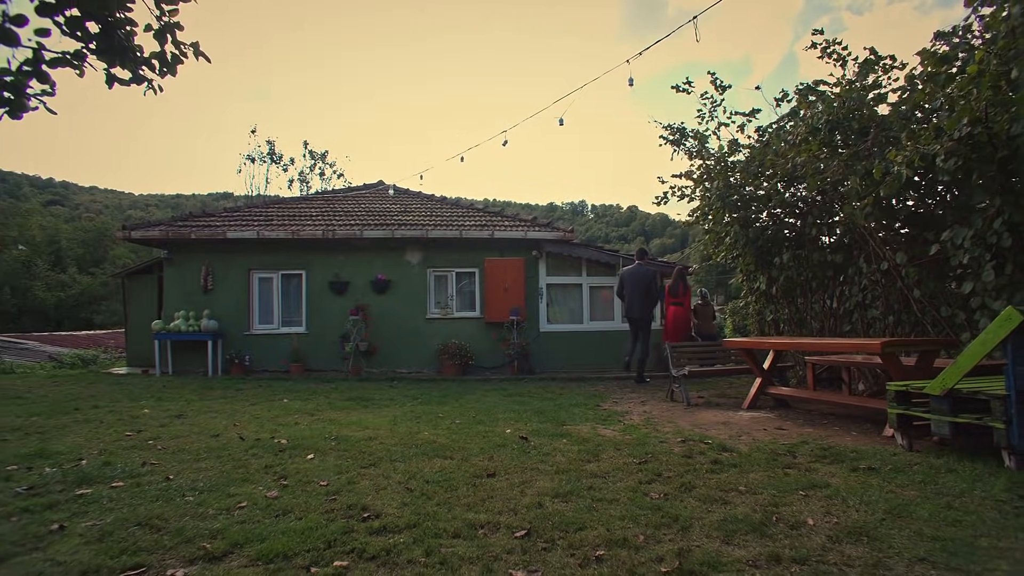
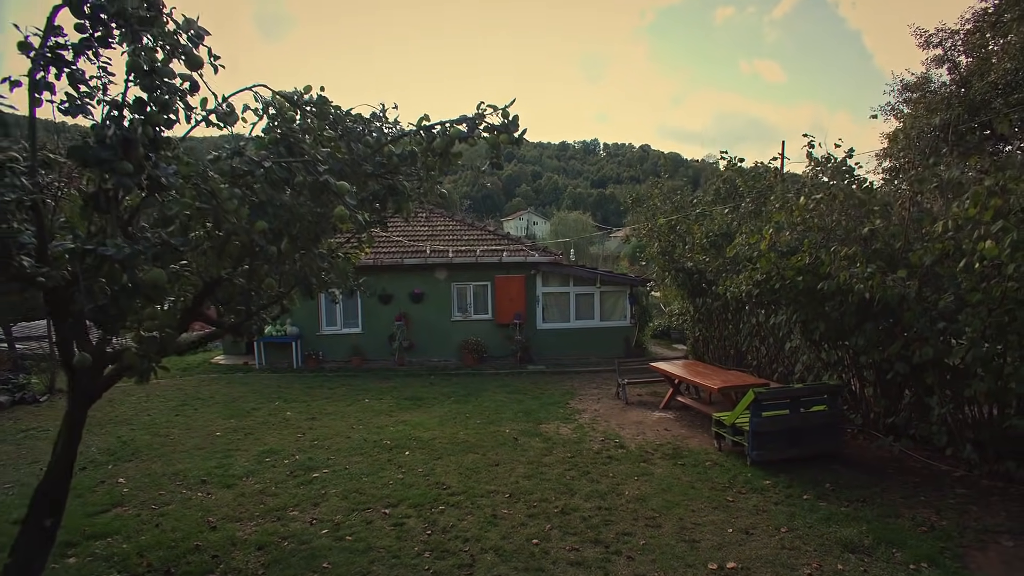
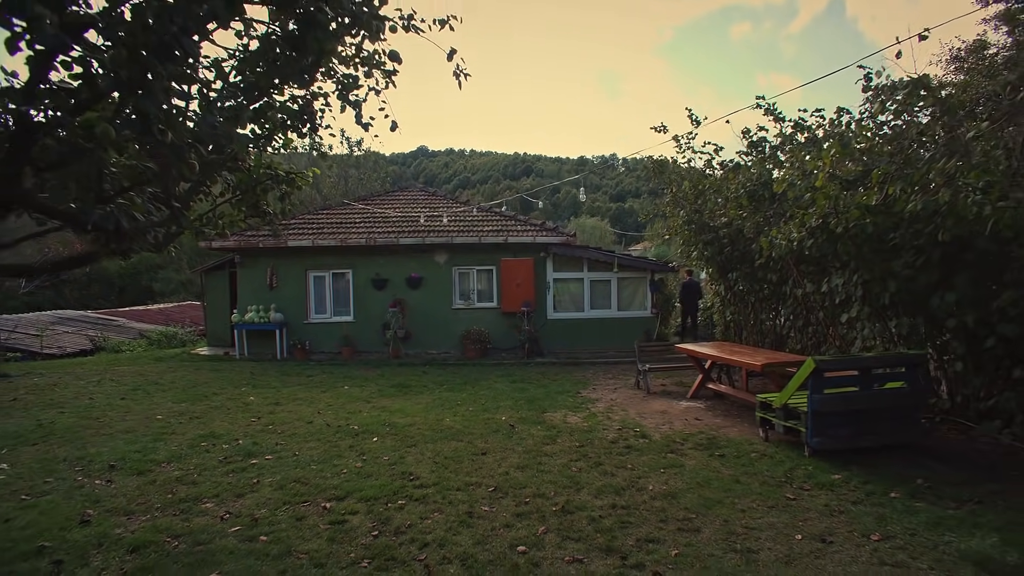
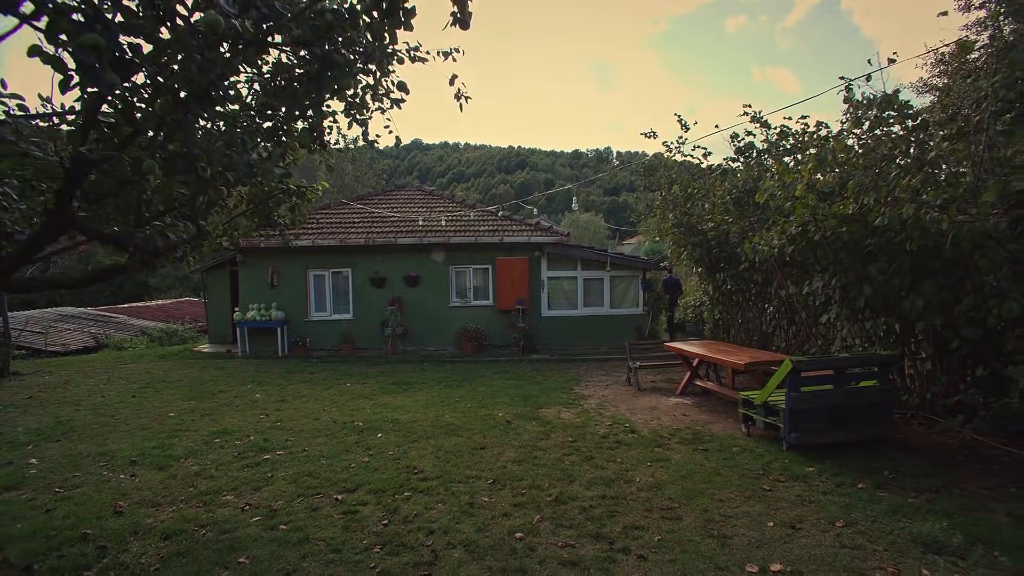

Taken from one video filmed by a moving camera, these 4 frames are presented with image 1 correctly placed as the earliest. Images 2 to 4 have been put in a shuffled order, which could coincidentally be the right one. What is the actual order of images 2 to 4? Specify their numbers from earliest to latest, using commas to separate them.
3, 4, 2
